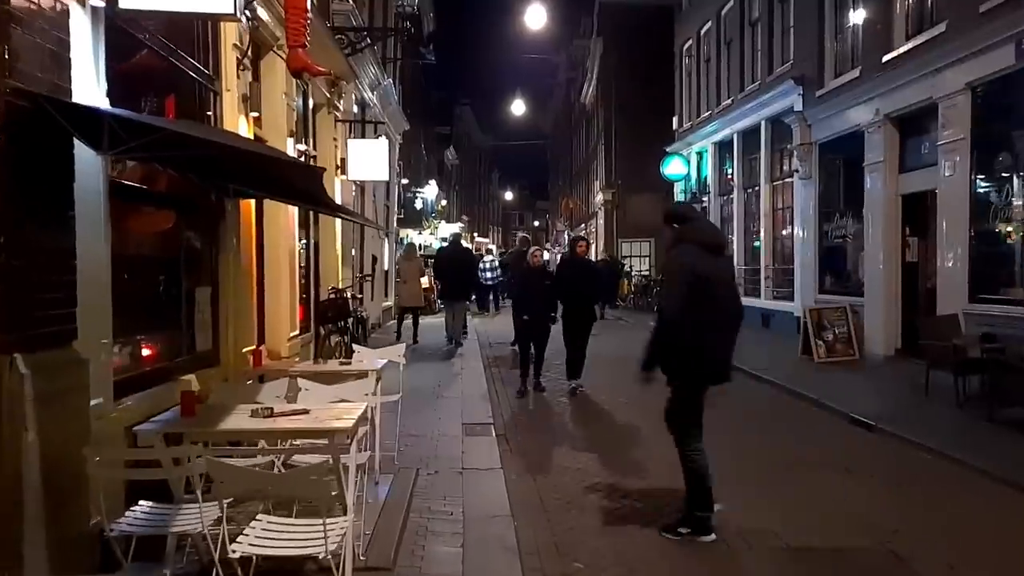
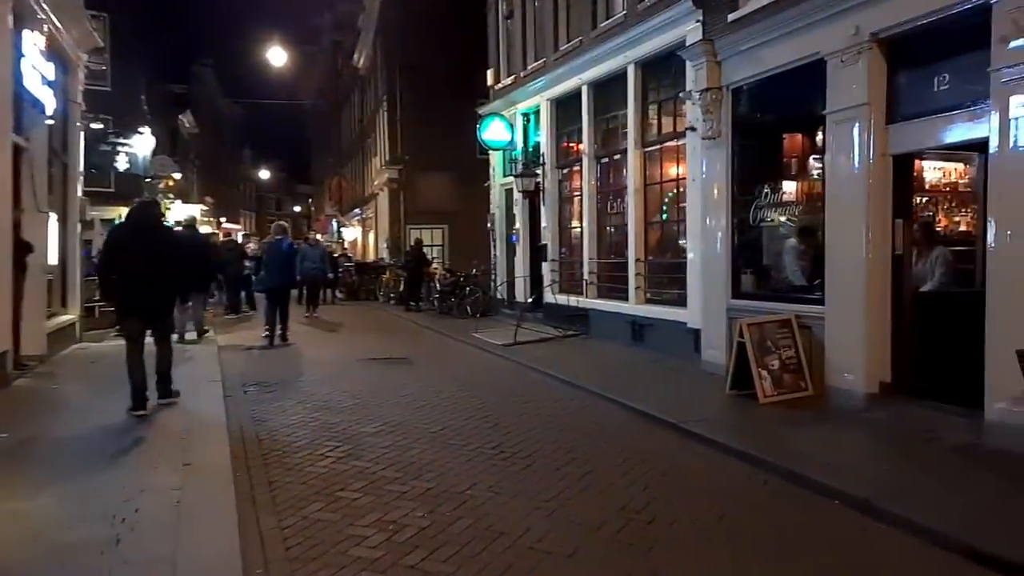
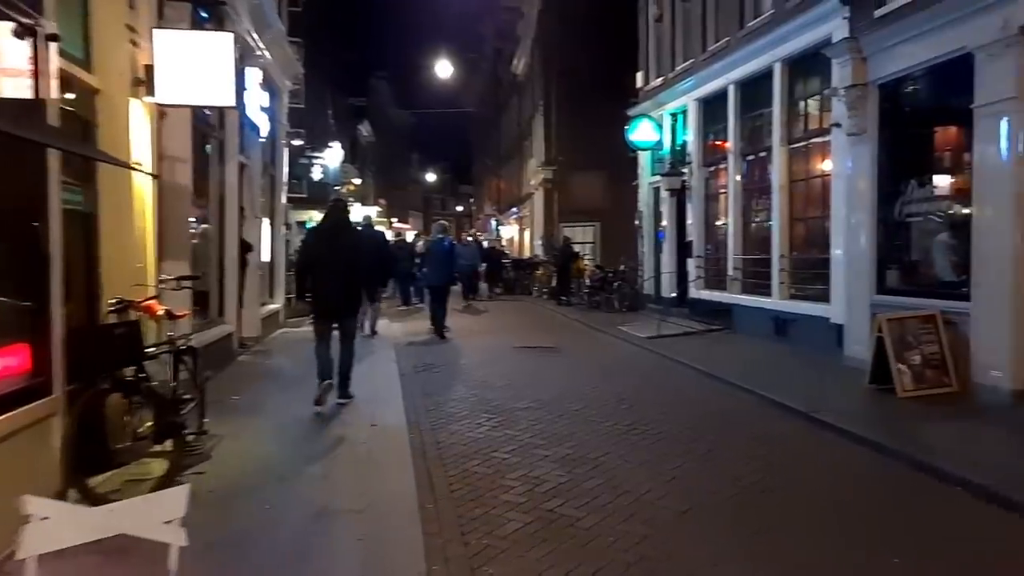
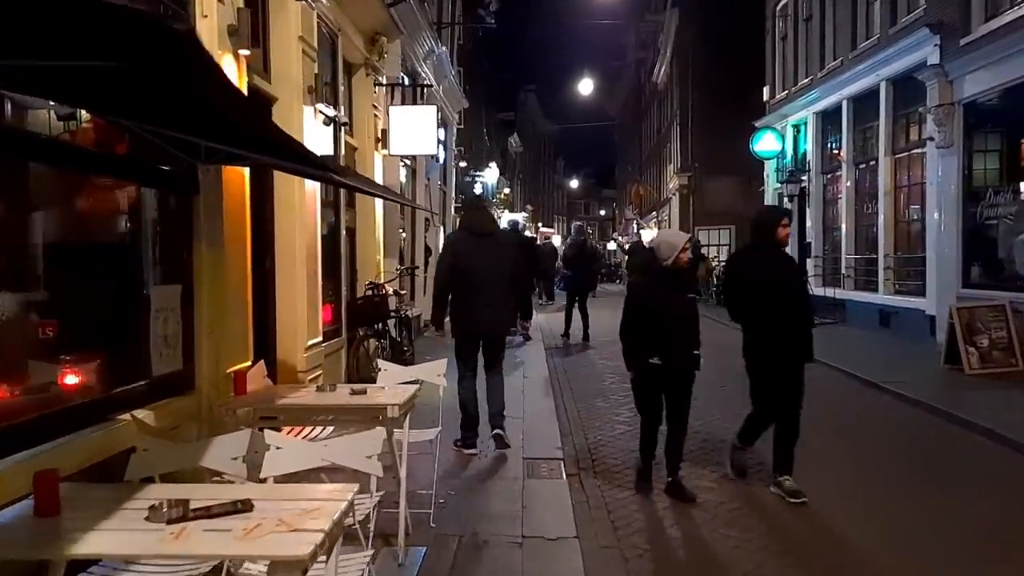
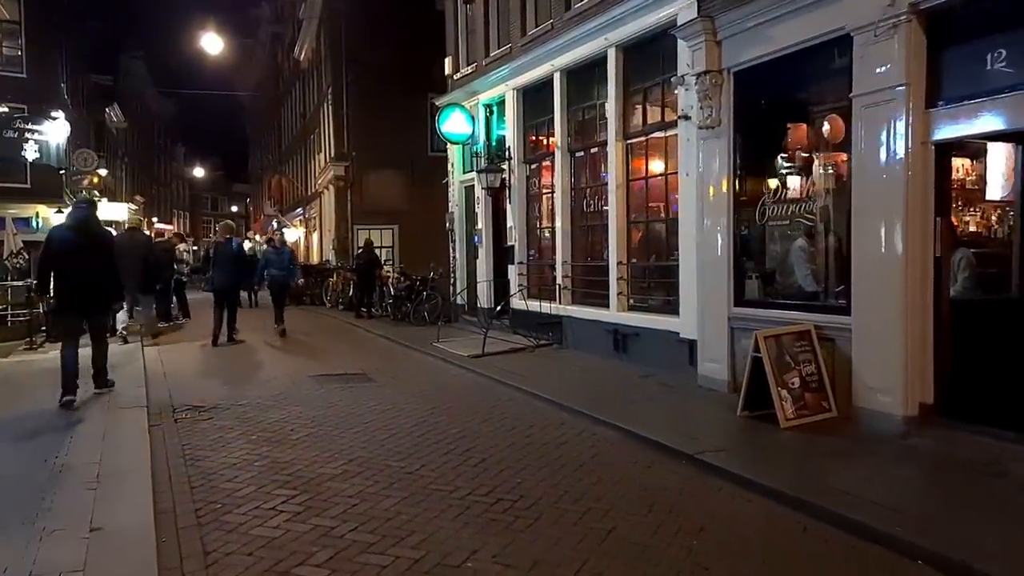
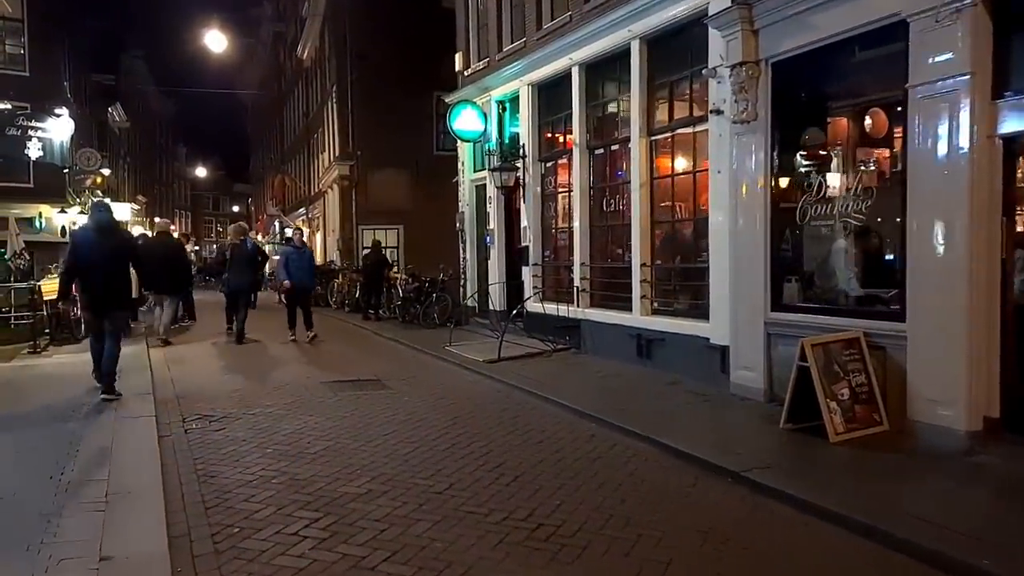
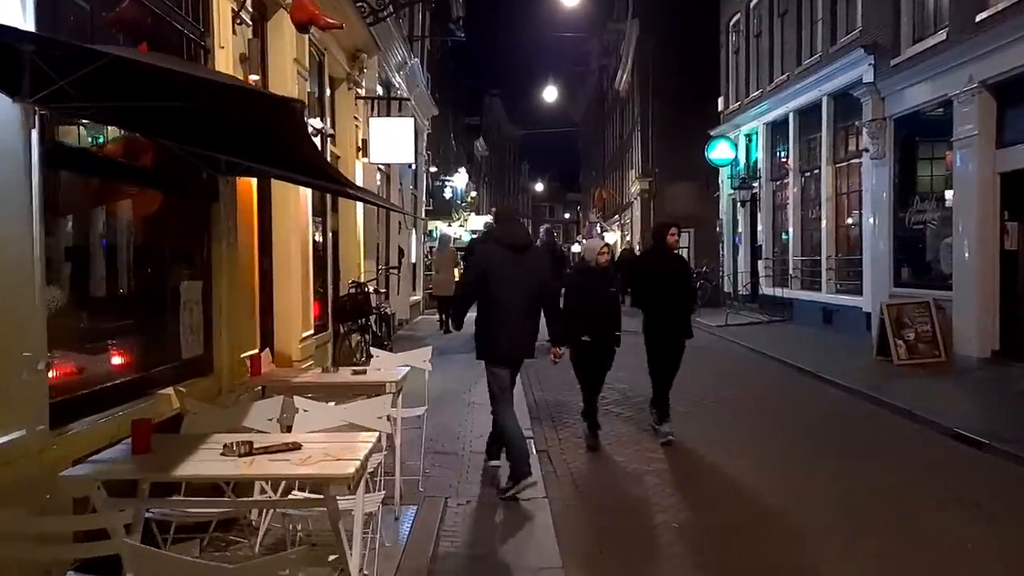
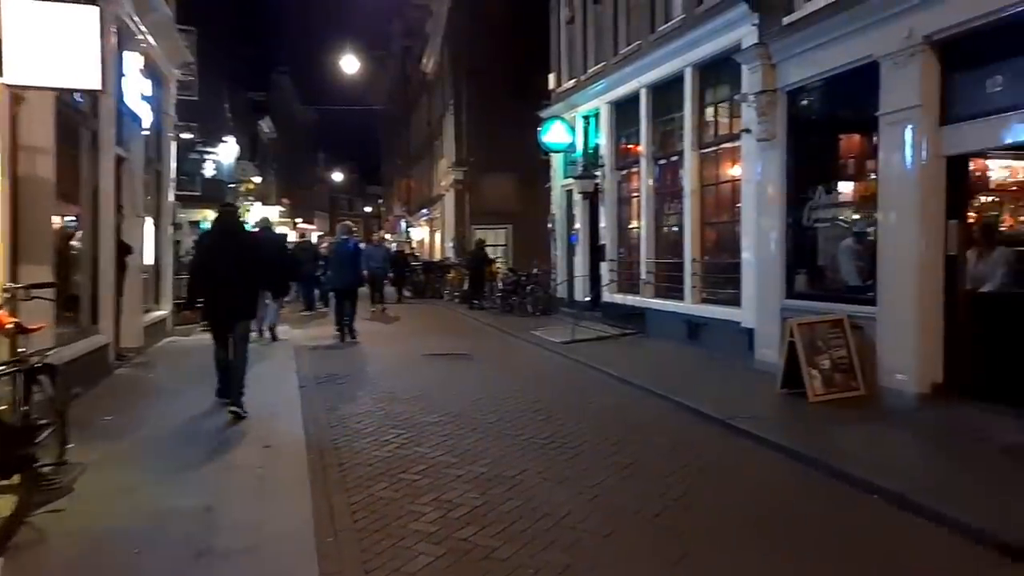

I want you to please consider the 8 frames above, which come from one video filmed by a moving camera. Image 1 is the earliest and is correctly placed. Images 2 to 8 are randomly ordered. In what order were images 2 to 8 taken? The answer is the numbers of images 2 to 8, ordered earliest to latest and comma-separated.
7, 4, 3, 8, 2, 5, 6
